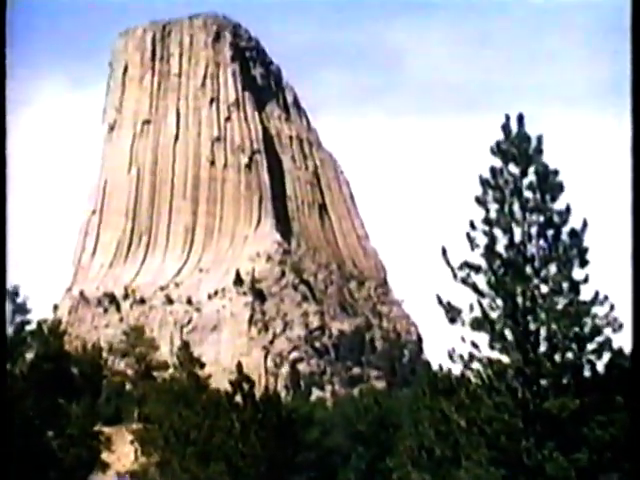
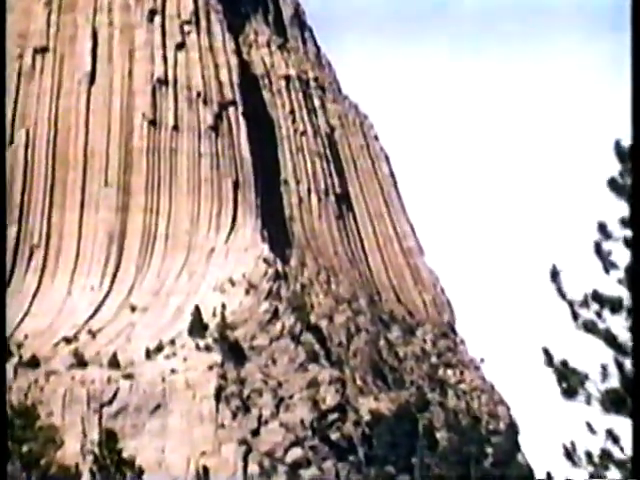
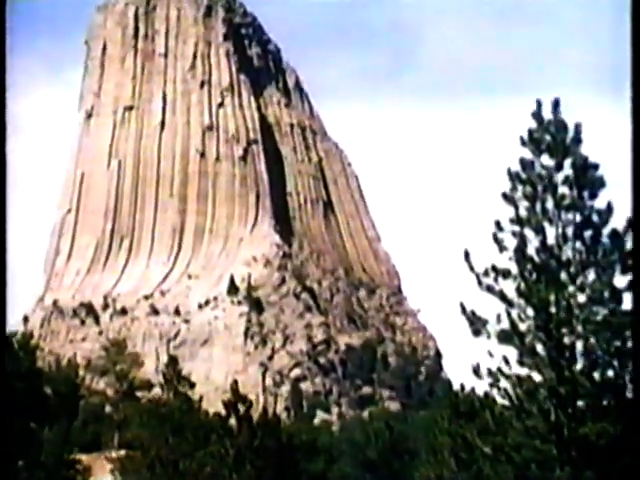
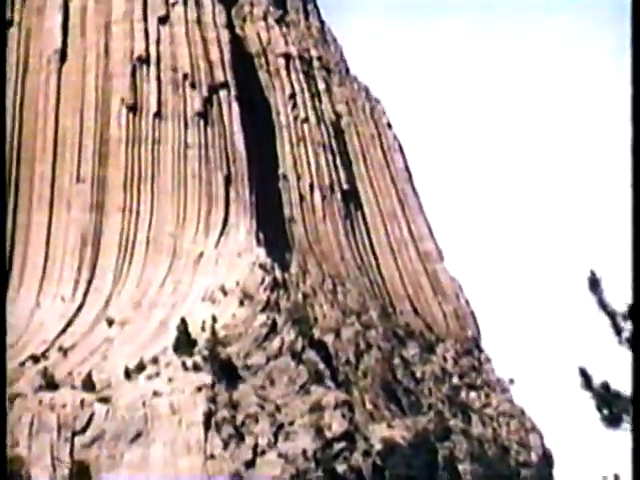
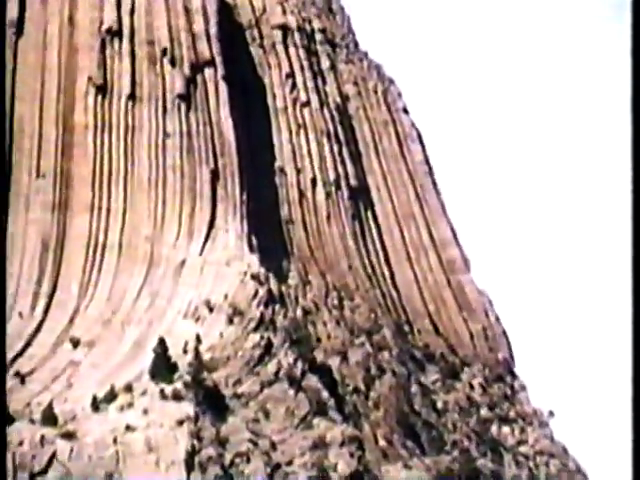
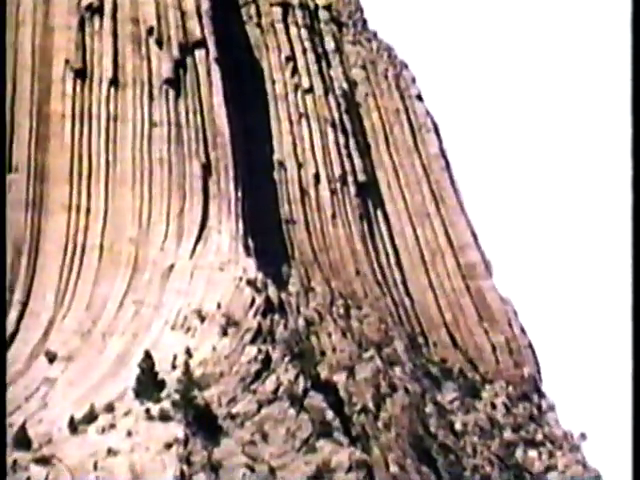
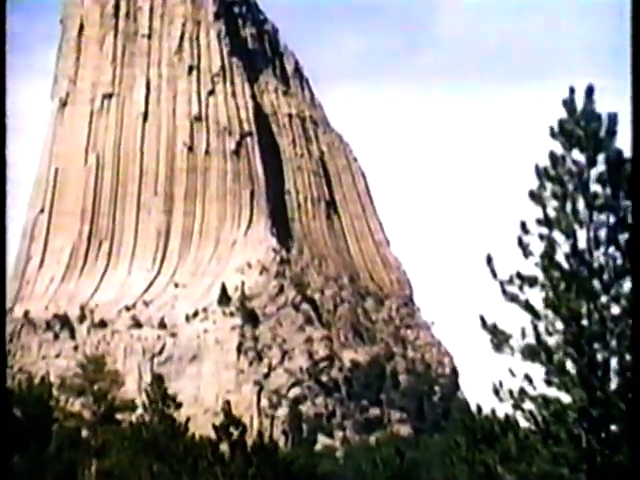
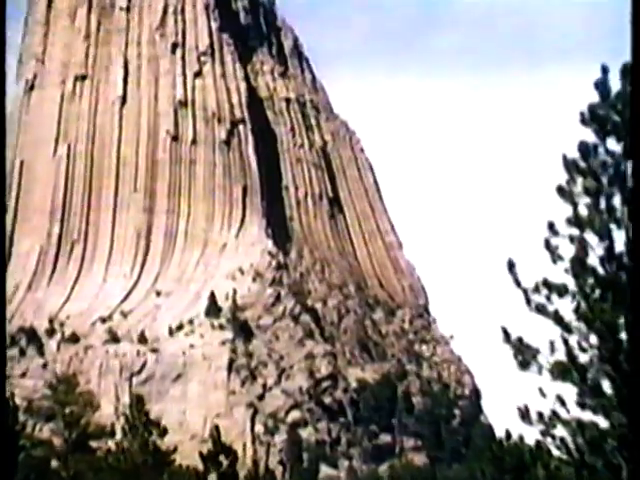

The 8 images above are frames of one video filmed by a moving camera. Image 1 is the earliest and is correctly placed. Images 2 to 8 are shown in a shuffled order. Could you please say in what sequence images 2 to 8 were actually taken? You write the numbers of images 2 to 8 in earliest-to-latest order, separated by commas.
3, 7, 8, 2, 4, 5, 6
